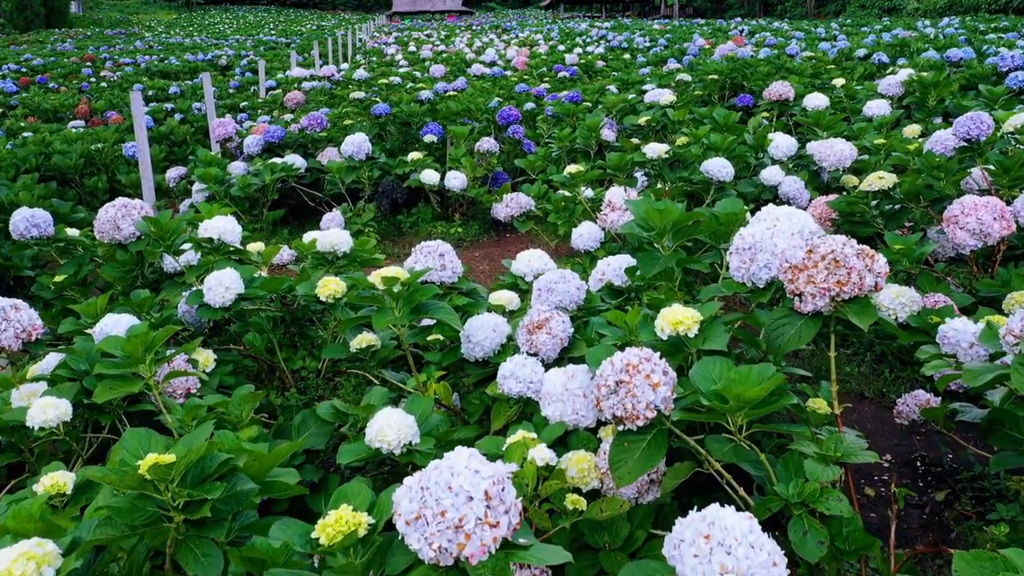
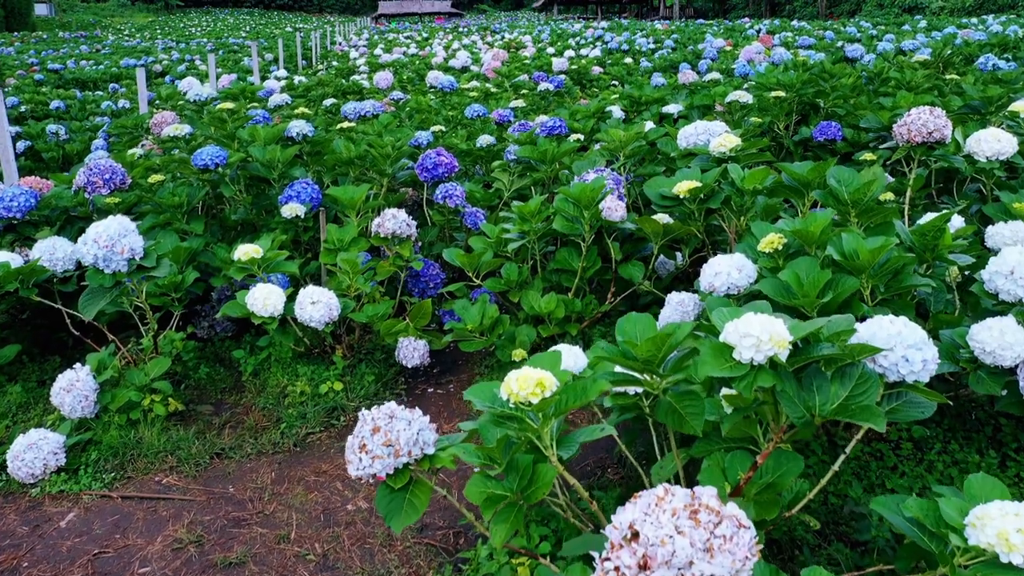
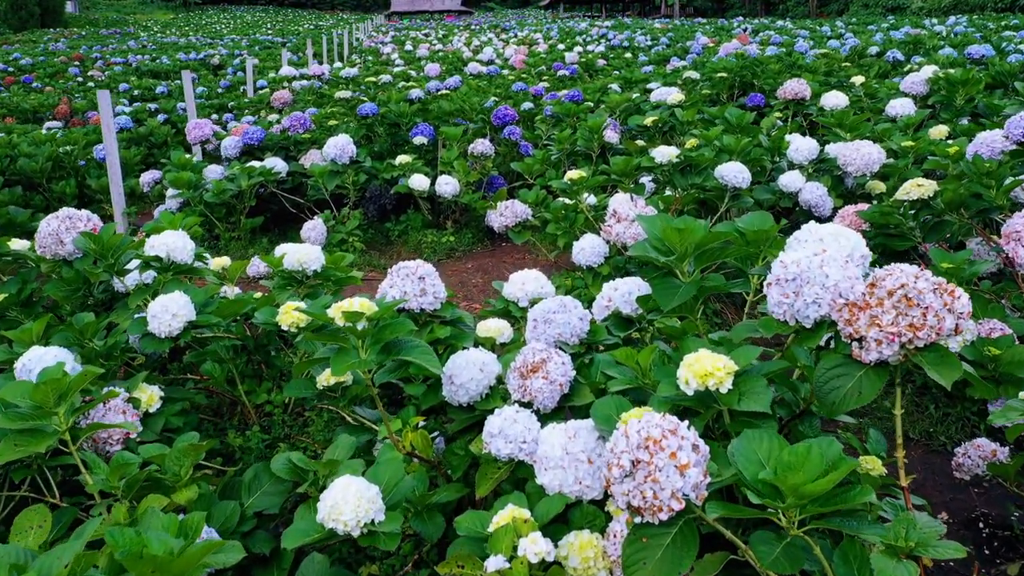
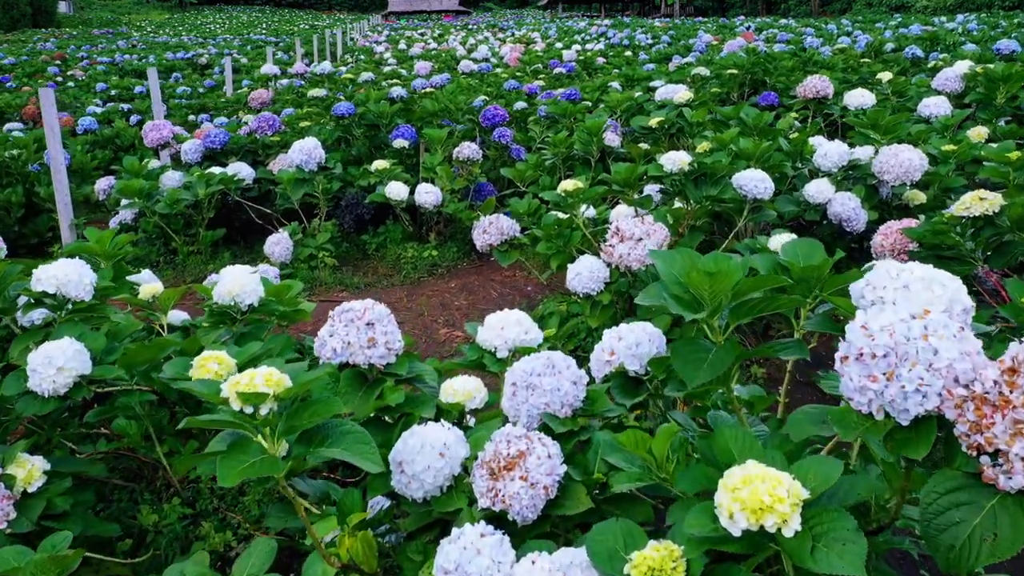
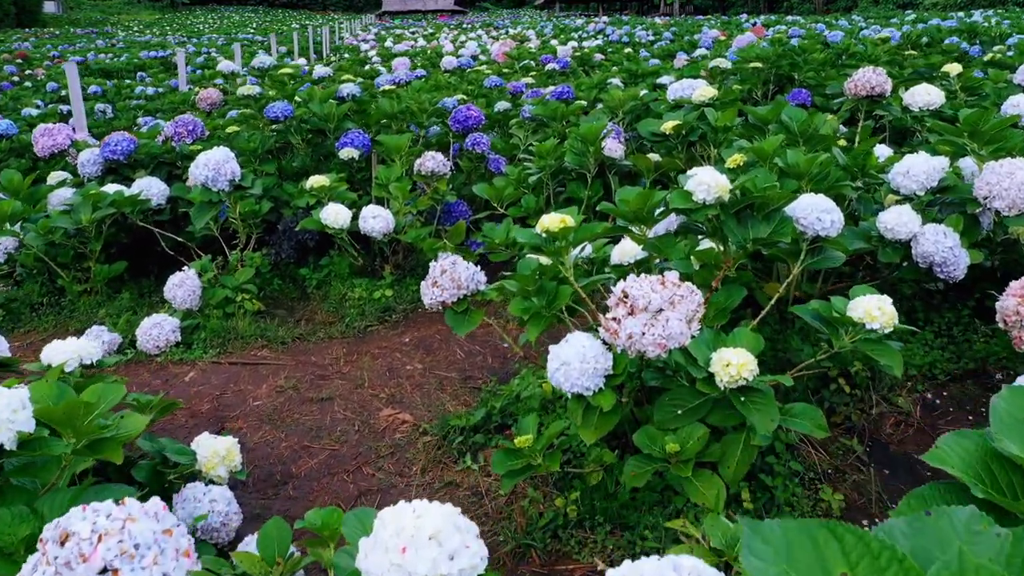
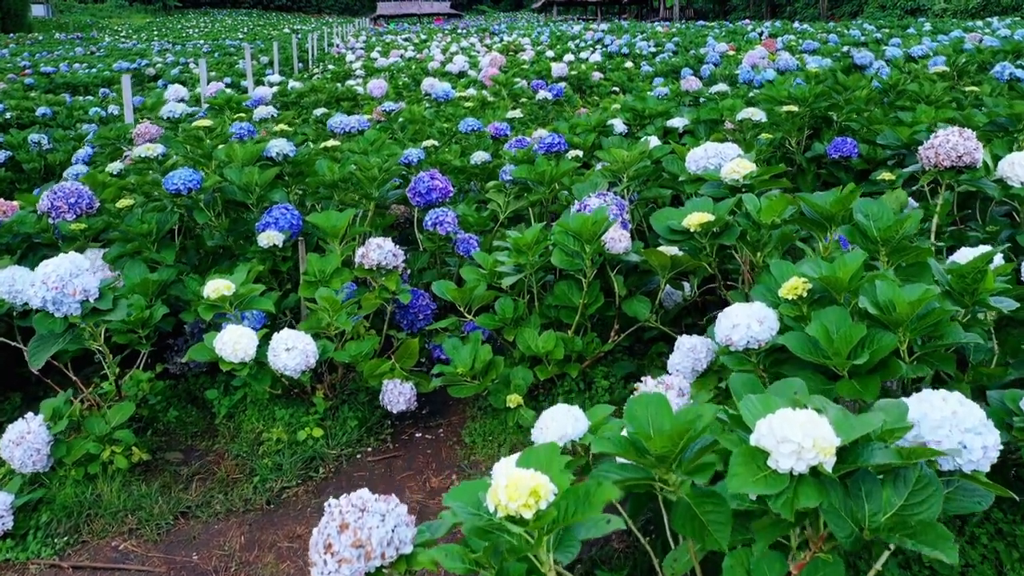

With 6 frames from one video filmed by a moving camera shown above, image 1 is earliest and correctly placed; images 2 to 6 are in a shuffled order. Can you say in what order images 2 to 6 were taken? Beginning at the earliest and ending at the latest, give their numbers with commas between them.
3, 4, 5, 2, 6
